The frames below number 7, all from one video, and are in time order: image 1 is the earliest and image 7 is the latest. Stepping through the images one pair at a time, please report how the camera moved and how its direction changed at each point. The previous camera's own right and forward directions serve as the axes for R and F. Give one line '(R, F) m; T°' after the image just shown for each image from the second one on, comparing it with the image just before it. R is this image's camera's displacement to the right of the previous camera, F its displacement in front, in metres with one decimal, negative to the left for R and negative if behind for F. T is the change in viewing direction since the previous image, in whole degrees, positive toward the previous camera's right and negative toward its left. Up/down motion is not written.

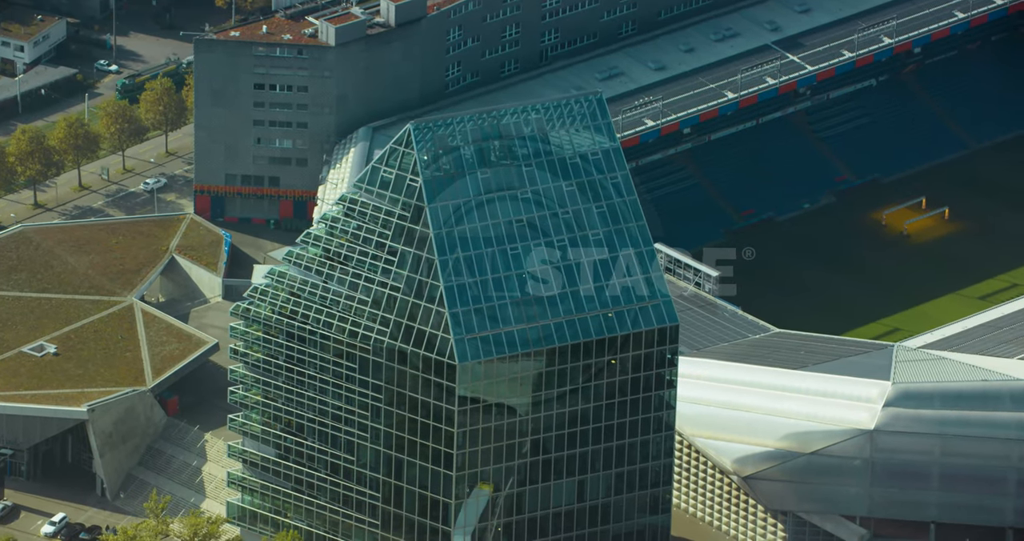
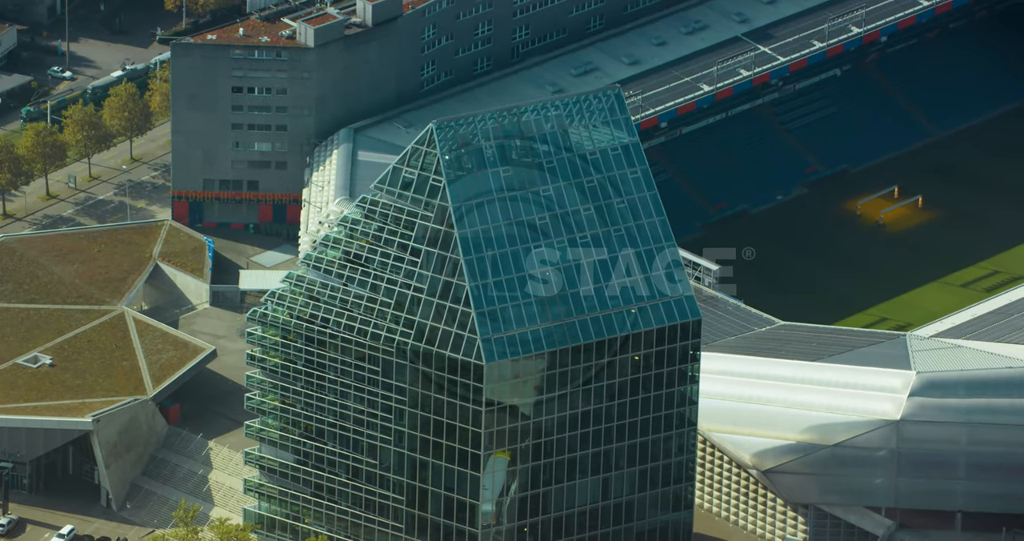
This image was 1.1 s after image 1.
(-5.8, +1.9) m; +2°
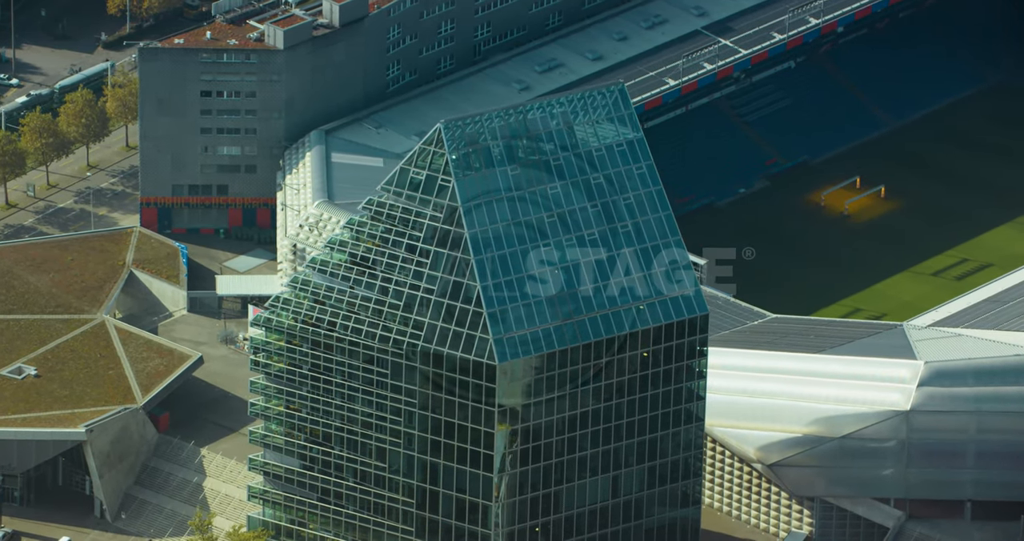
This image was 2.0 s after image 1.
(-5.1, +1.4) m; +2°
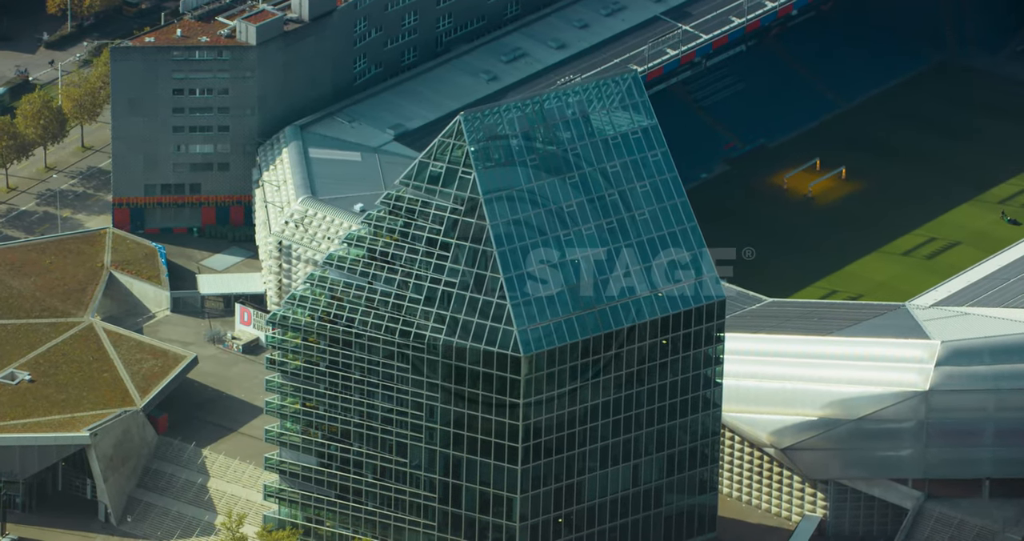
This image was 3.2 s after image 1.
(-6.3, +0.9) m; +2°
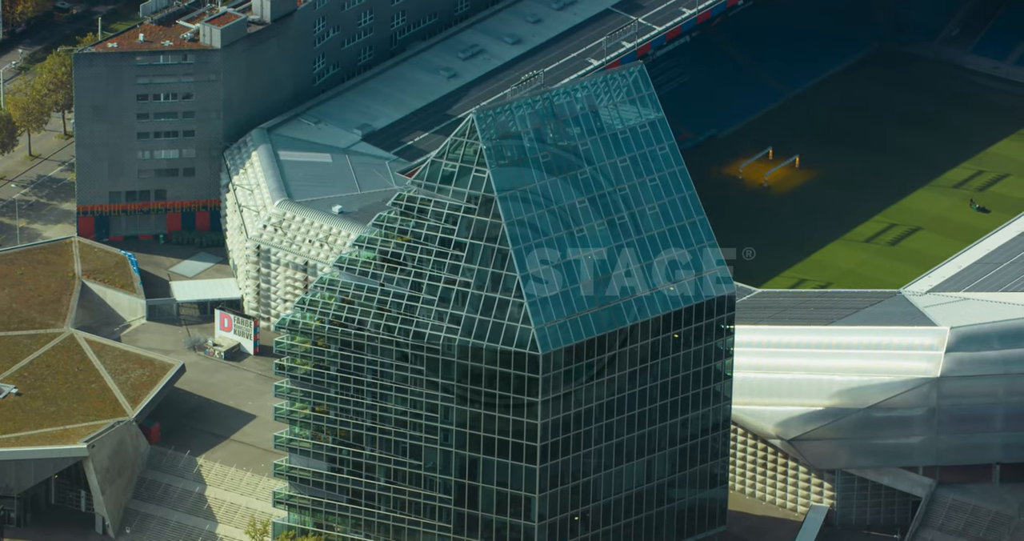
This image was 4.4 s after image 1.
(-6.3, +1.2) m; +2°
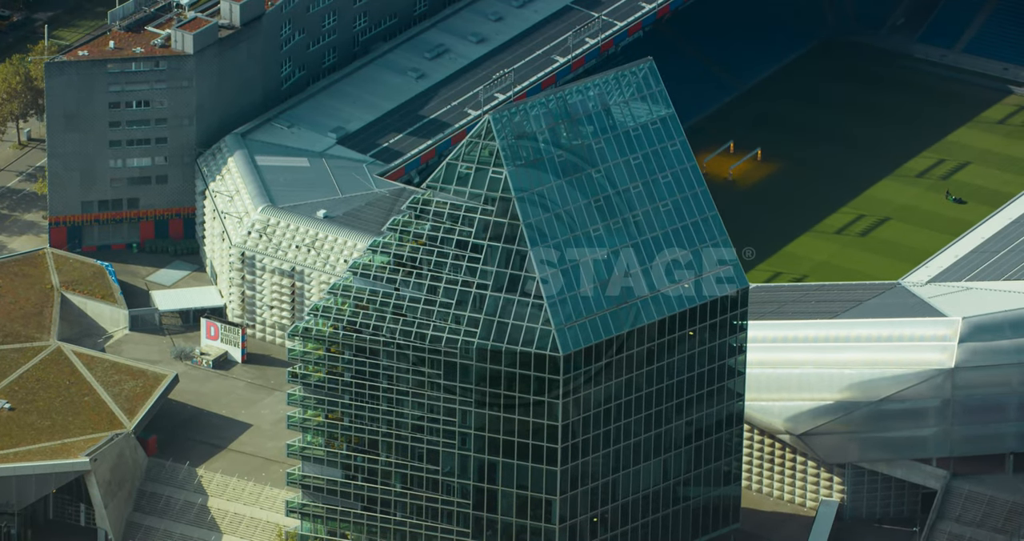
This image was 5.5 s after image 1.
(-5.6, +1.2) m; +2°
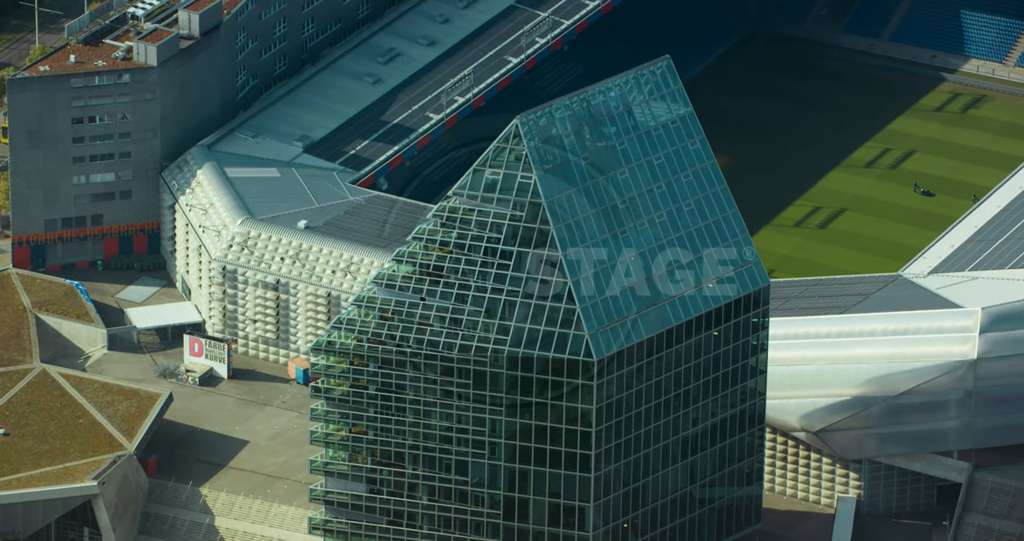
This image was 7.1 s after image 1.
(-8.3, +1.7) m; +3°
